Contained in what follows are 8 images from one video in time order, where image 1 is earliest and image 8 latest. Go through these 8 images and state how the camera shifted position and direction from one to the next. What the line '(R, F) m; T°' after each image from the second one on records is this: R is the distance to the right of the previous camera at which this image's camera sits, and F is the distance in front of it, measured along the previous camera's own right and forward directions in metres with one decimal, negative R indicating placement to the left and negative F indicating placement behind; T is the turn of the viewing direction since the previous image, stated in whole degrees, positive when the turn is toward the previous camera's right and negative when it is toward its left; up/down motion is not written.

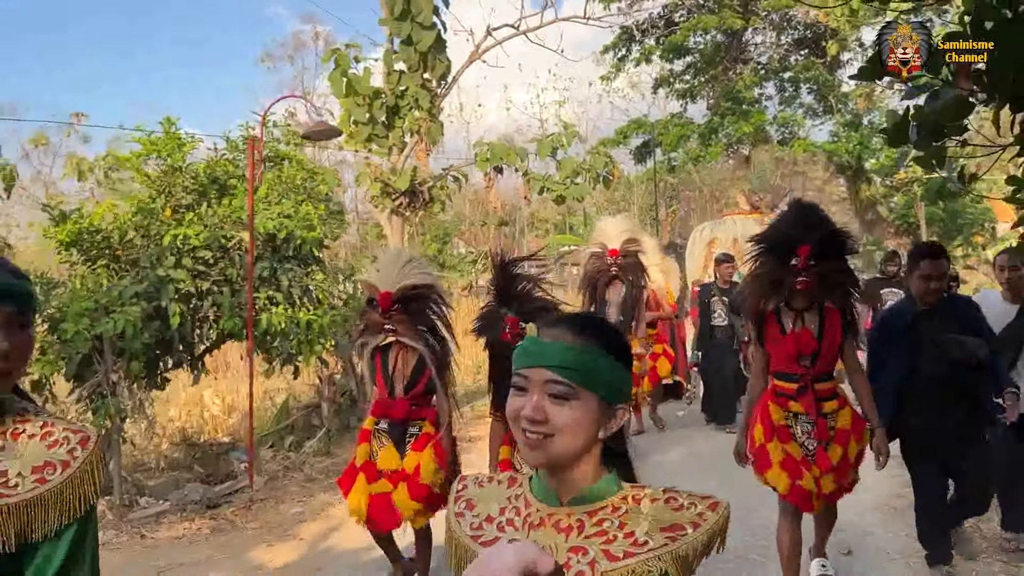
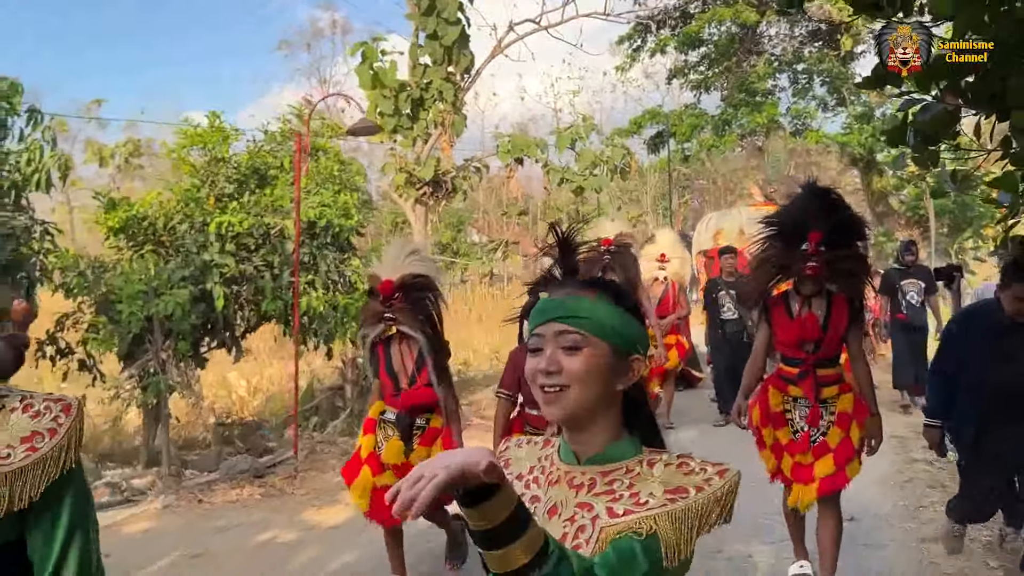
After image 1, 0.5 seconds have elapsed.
(-0.1, -0.4) m; -1°
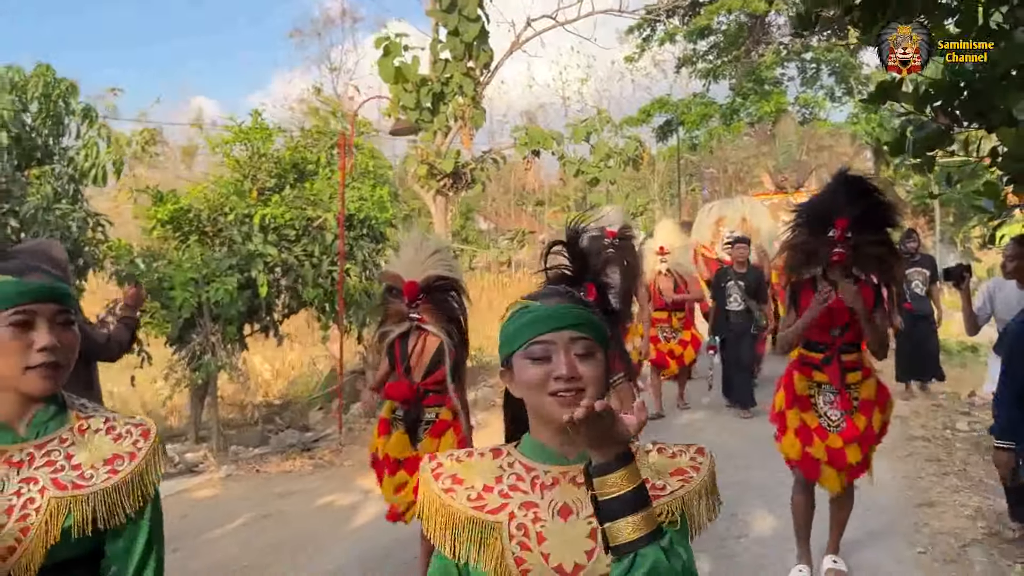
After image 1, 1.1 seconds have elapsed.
(-0.2, -0.5) m; 0°
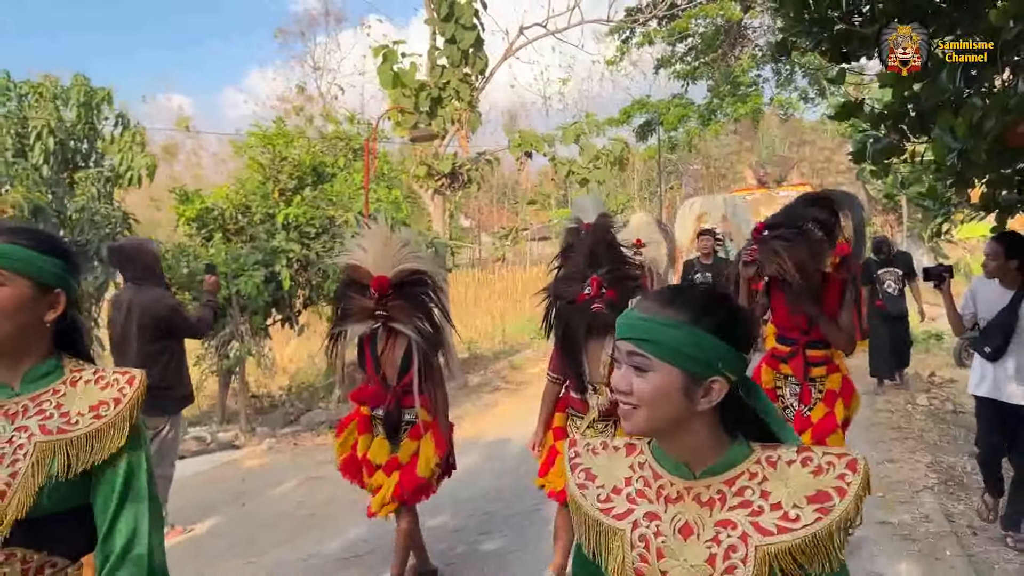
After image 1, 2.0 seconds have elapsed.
(-0.3, -0.7) m; +2°
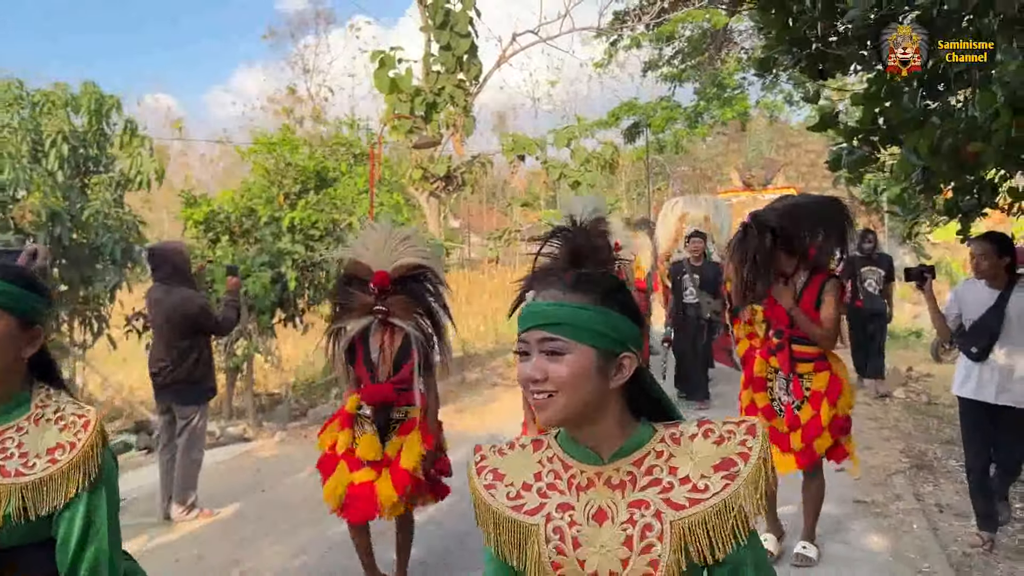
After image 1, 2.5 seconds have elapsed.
(-0.1, -0.4) m; +1°
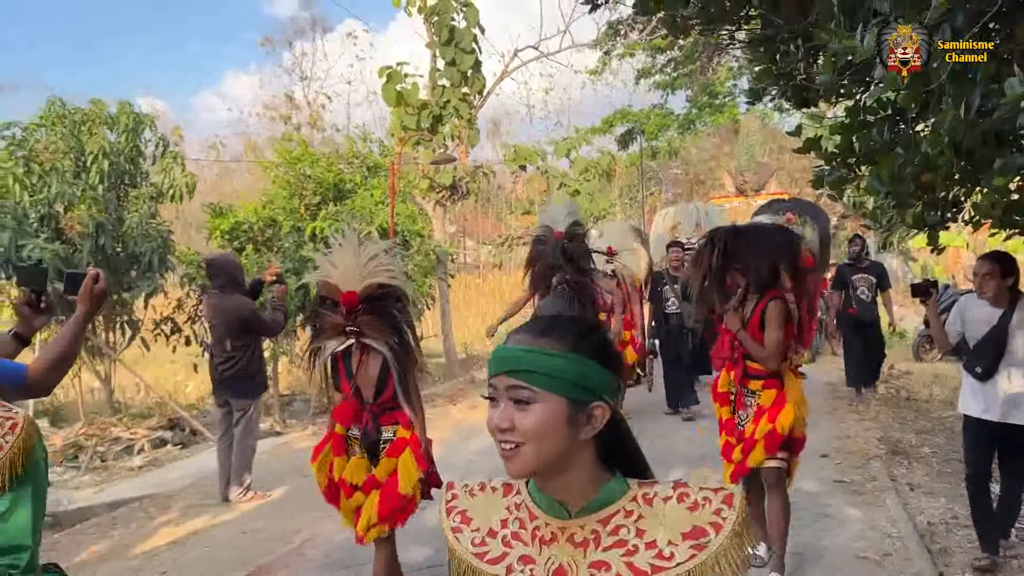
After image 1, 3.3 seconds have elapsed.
(-0.2, -0.6) m; +1°
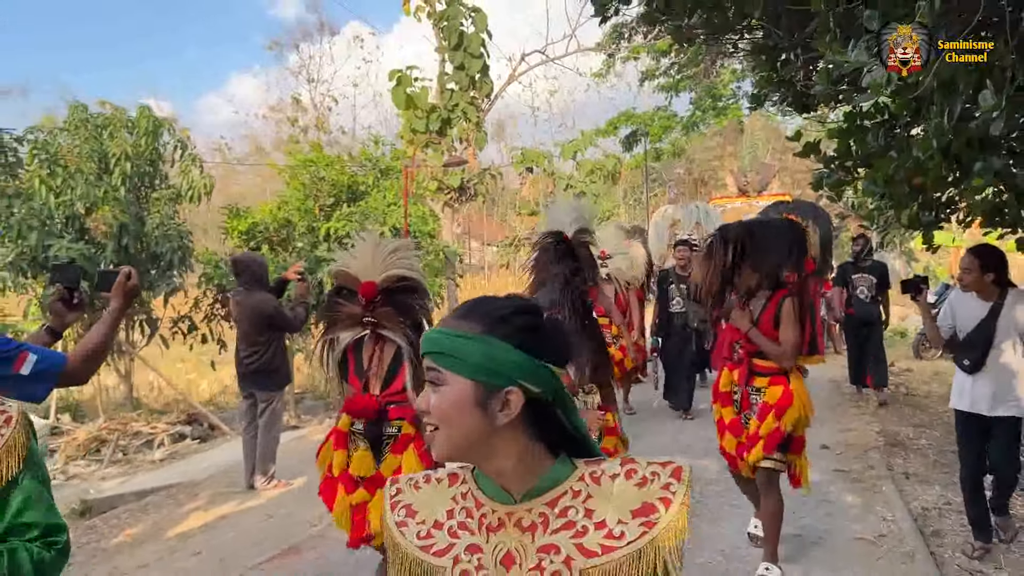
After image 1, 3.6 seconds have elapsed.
(-0.1, -0.3) m; 0°
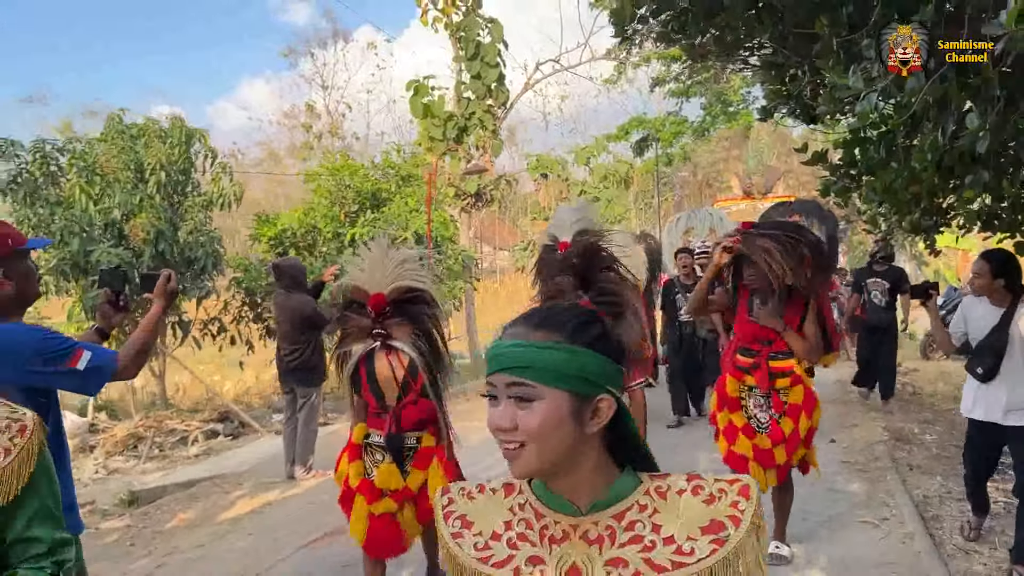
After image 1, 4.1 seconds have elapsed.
(-0.1, -0.4) m; -1°
